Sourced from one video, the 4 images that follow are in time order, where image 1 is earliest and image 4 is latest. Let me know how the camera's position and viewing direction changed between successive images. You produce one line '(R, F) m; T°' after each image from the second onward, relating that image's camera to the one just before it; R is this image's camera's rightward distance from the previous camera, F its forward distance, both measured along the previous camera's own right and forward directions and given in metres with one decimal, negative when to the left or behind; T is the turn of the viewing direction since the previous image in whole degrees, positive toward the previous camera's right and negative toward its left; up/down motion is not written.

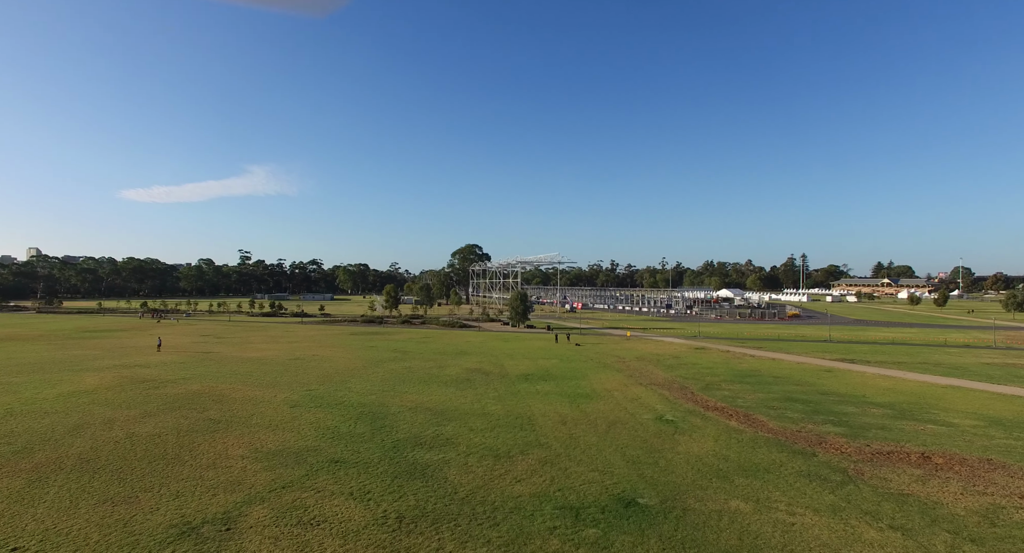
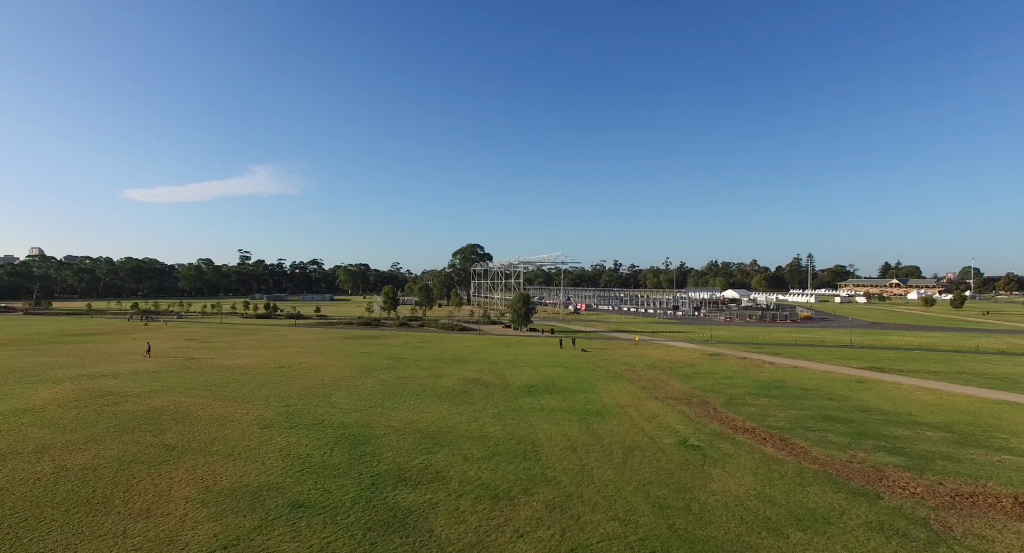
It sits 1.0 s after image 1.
(0.0, +2.4) m; 0°
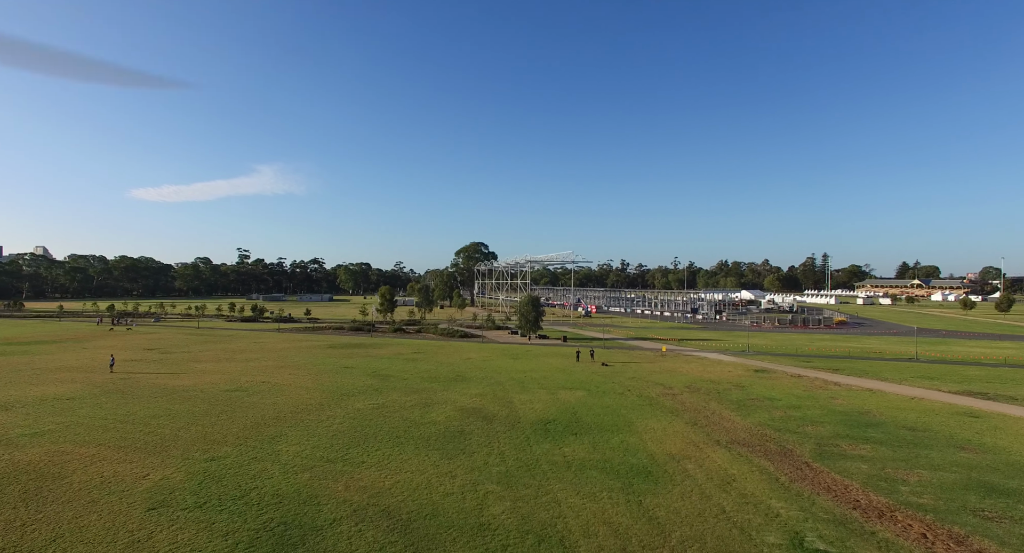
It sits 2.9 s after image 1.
(-0.3, +6.0) m; 0°
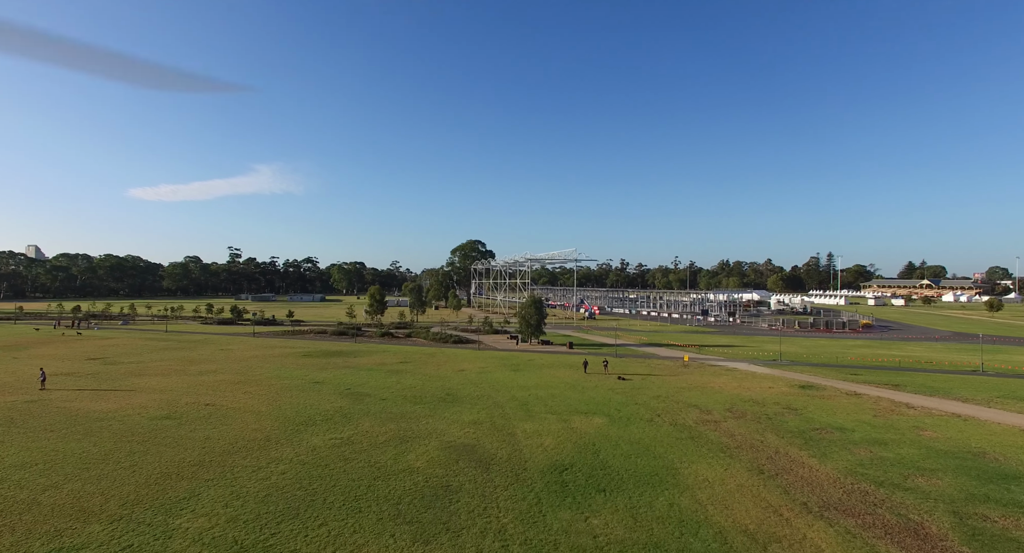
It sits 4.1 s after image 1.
(-0.2, +5.1) m; 0°
